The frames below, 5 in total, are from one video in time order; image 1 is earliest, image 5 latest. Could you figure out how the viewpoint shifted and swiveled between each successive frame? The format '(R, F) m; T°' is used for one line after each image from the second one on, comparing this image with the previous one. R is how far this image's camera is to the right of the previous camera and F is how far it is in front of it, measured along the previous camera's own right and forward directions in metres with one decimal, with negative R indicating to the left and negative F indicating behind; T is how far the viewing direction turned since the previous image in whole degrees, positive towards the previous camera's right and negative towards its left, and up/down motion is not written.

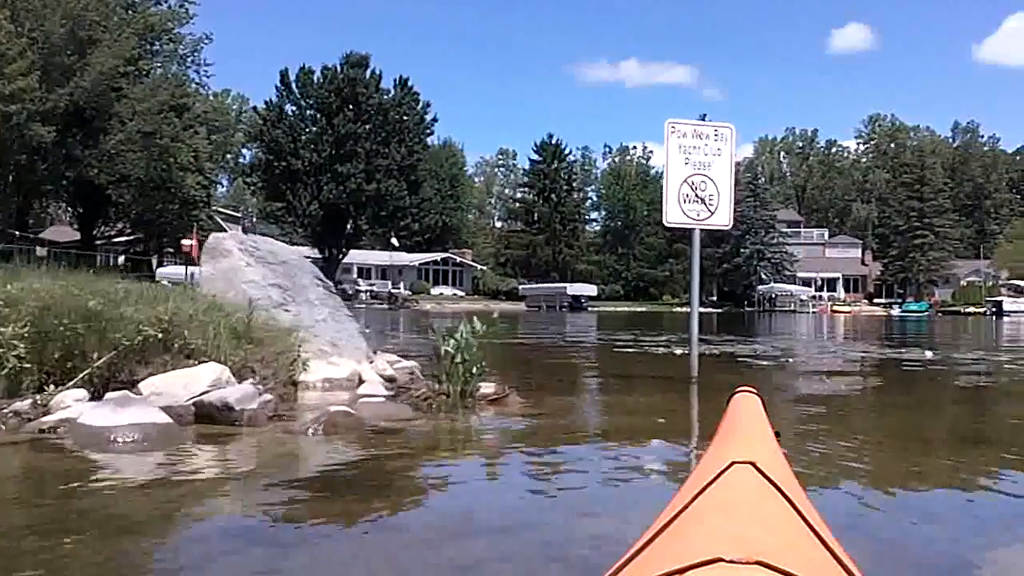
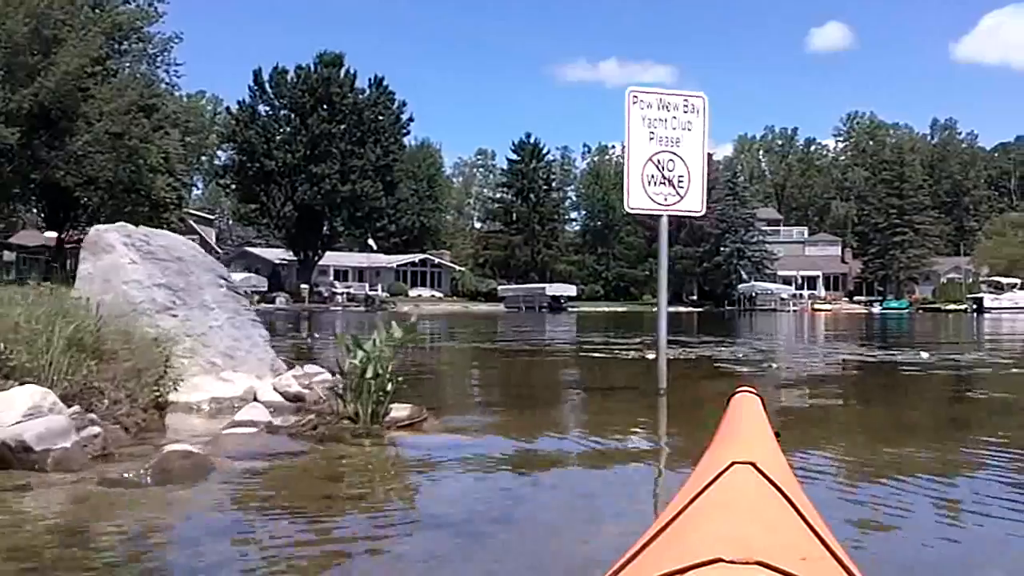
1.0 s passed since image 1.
(+0.2, +0.6) m; +1°
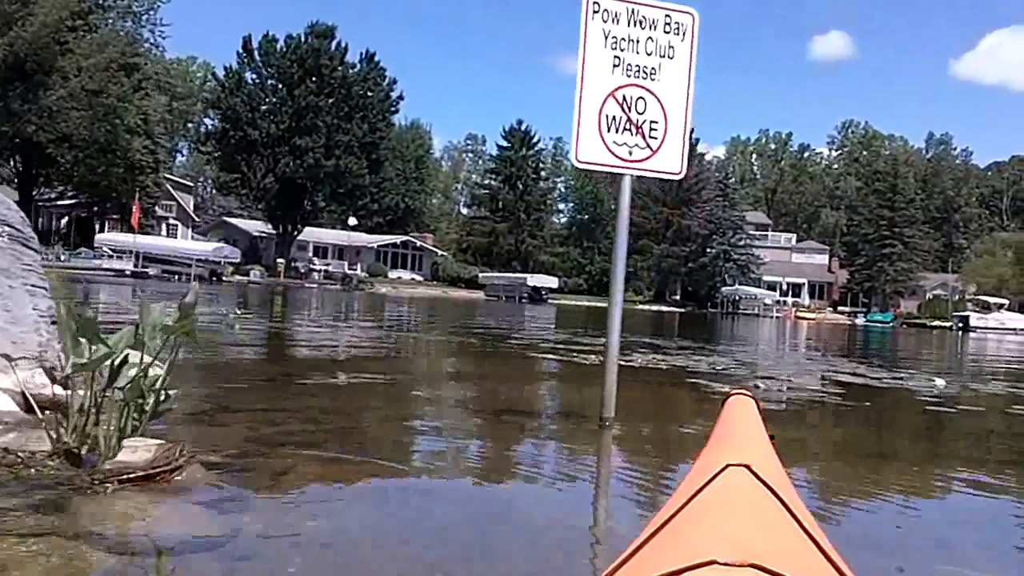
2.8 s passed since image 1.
(+0.2, +1.1) m; +1°
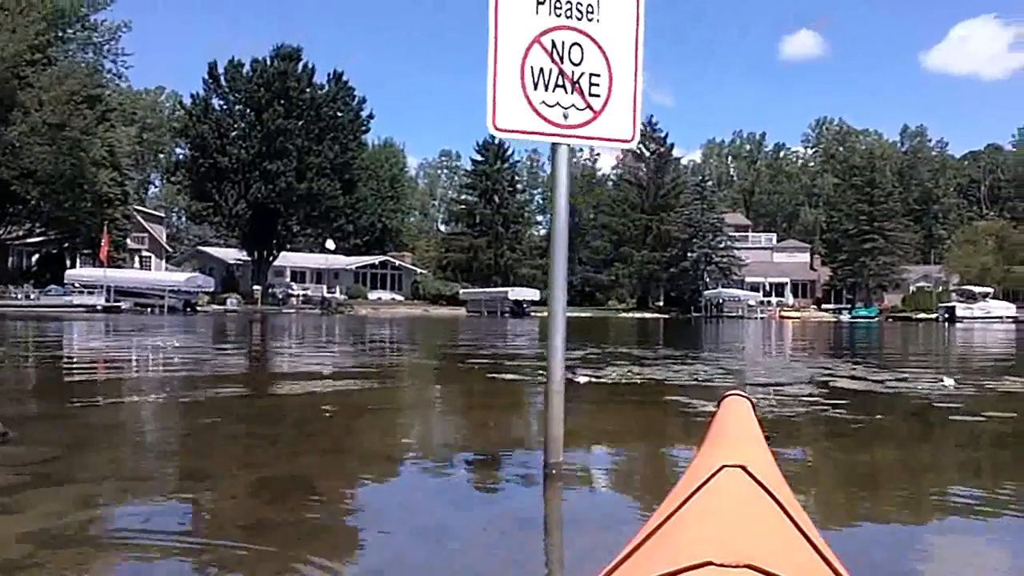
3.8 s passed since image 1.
(+0.1, +0.6) m; +1°
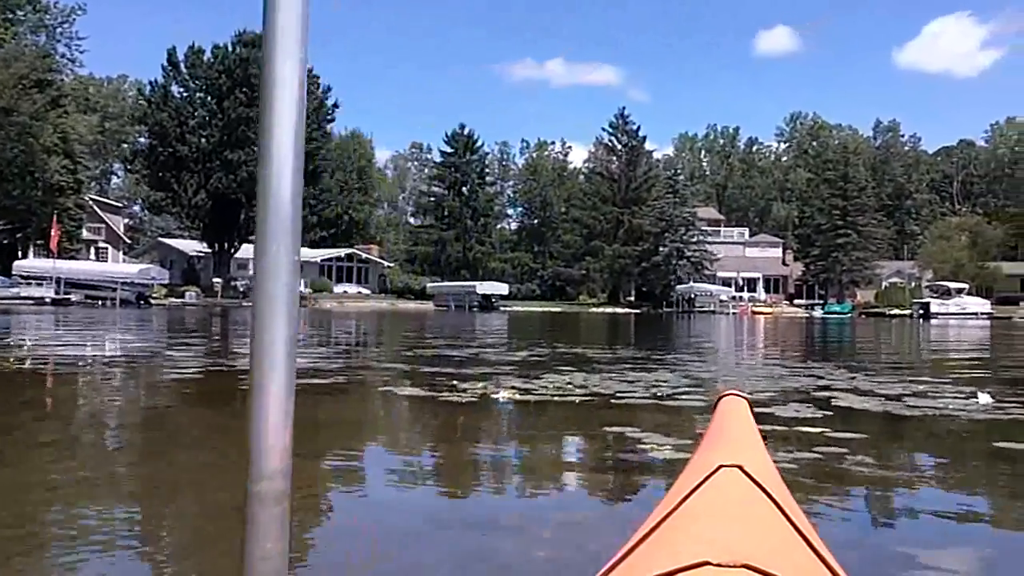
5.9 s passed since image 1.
(+0.3, +1.2) m; +1°
